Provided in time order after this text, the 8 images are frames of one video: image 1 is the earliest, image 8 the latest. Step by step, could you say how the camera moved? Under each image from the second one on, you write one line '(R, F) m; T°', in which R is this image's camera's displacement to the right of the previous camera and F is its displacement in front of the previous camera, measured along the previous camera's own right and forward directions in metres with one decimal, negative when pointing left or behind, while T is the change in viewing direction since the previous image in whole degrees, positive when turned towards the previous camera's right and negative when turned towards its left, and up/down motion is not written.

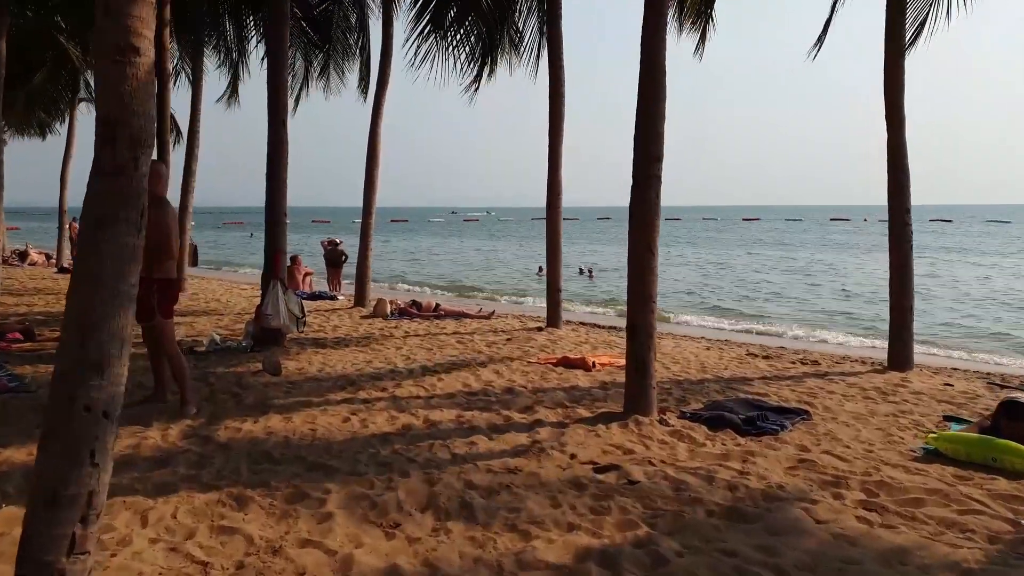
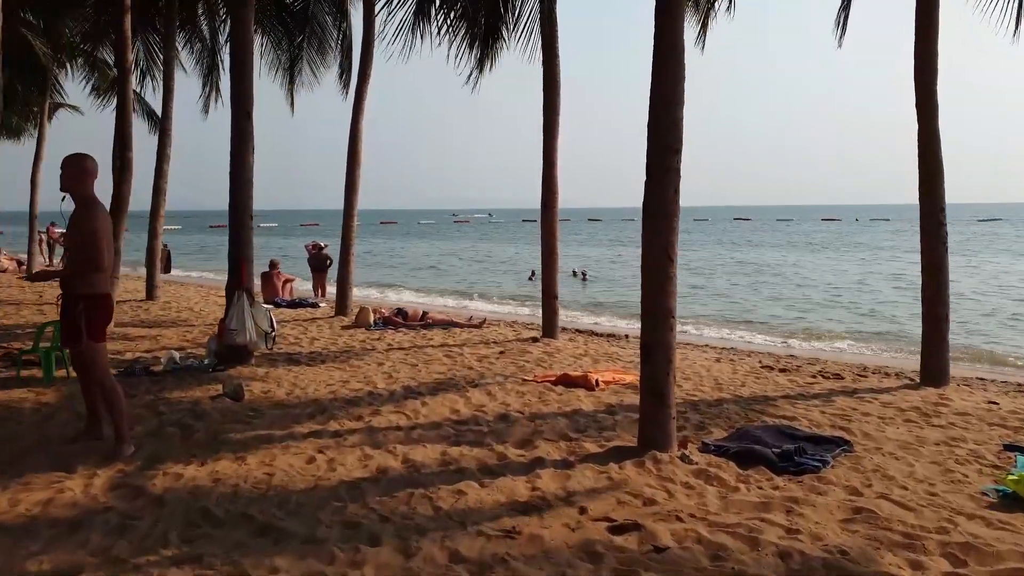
(0.0, +0.8) m; +1°
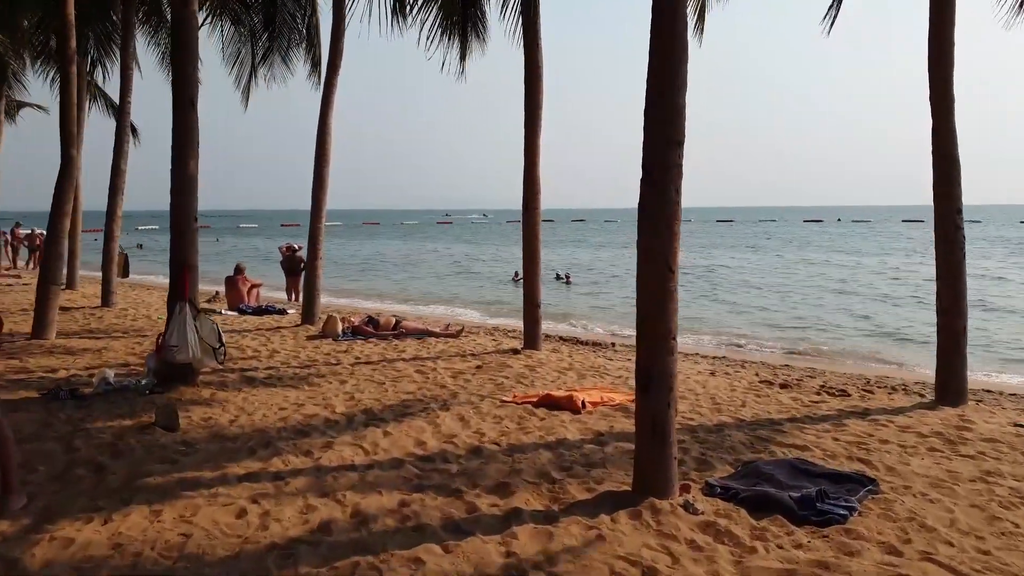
(+0.1, +0.7) m; +2°
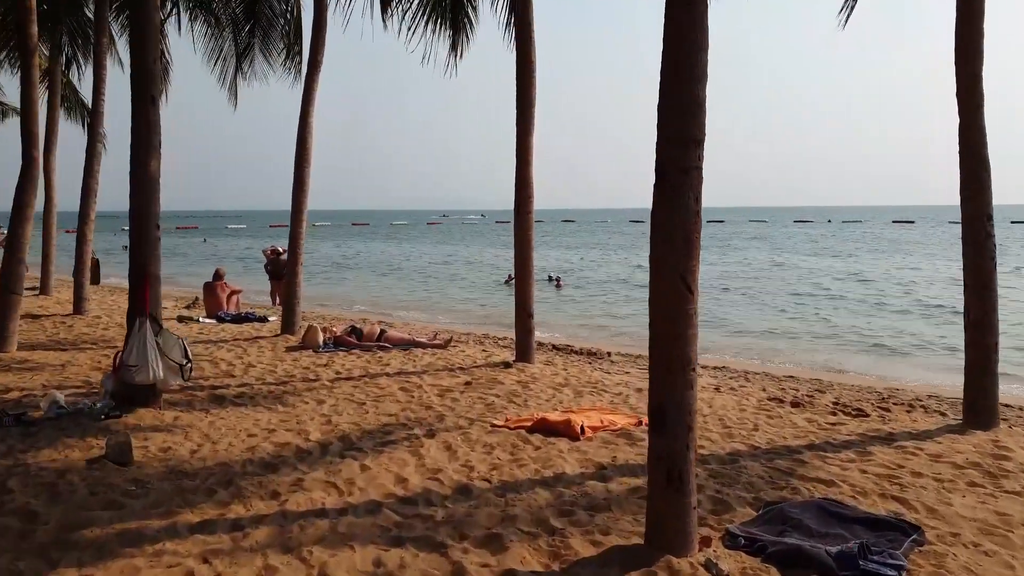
(0.0, +0.5) m; +1°
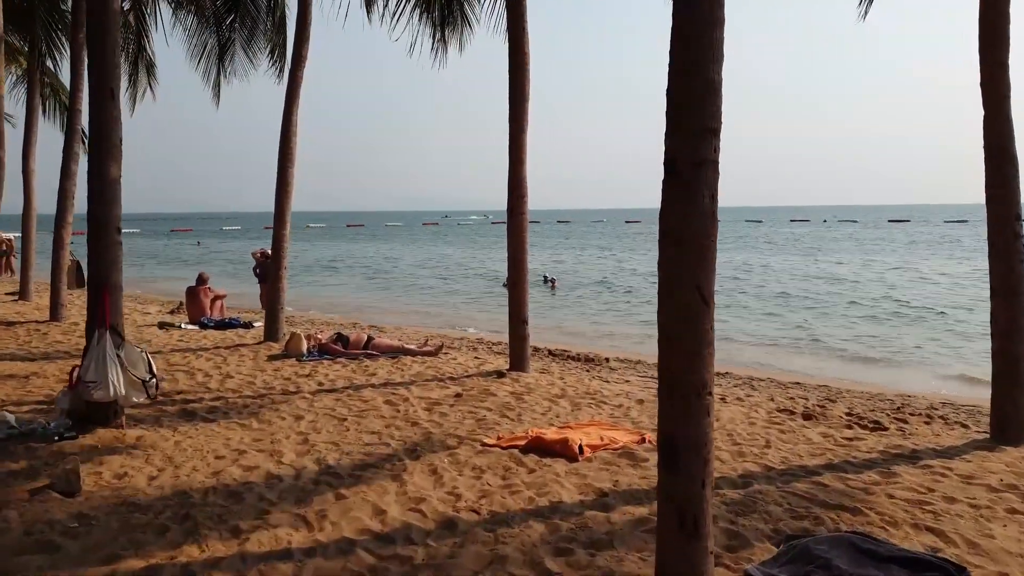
(0.0, +0.4) m; 0°
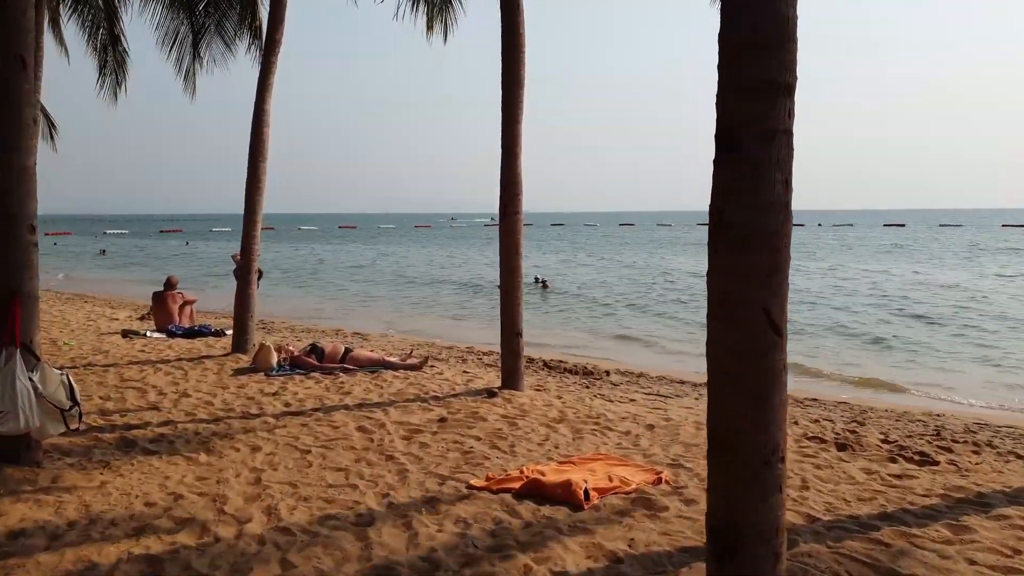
(0.0, +0.8) m; +1°
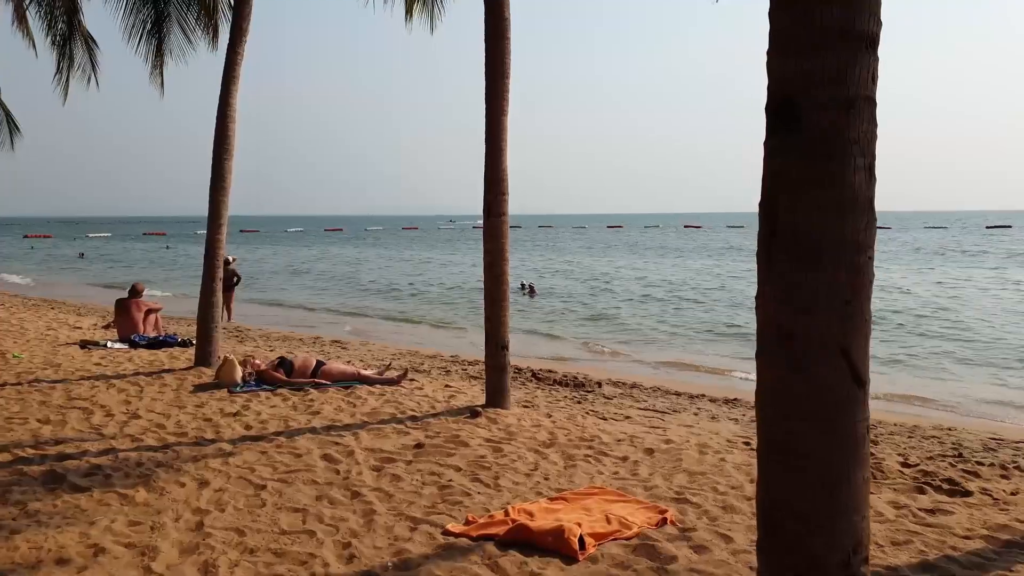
(0.0, +0.6) m; +1°
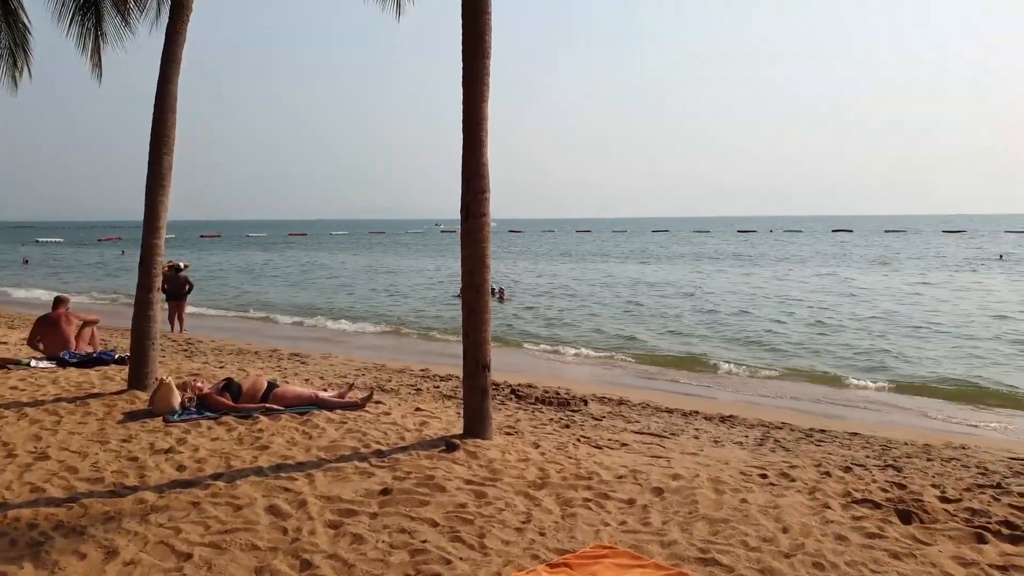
(-0.1, +0.8) m; +3°
